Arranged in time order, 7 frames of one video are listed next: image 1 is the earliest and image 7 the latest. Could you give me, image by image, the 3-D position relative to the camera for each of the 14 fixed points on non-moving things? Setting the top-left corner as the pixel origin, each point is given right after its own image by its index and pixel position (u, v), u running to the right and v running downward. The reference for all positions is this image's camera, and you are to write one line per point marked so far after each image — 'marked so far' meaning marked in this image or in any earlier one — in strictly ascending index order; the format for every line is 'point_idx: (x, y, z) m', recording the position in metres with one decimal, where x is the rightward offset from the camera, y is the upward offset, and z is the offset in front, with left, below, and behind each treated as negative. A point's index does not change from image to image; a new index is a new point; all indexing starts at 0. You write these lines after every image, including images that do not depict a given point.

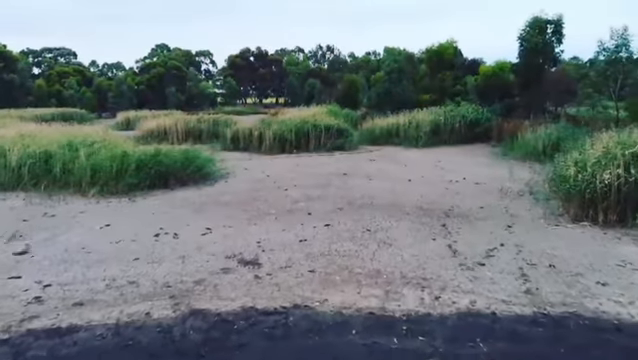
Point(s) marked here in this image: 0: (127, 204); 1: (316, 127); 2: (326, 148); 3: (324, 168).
0: (-2.6, -0.3, +7.3) m
1: (0.0, +1.2, +12.4) m
2: (+0.2, +0.7, +12.4) m
3: (+0.1, +0.2, +9.7) m
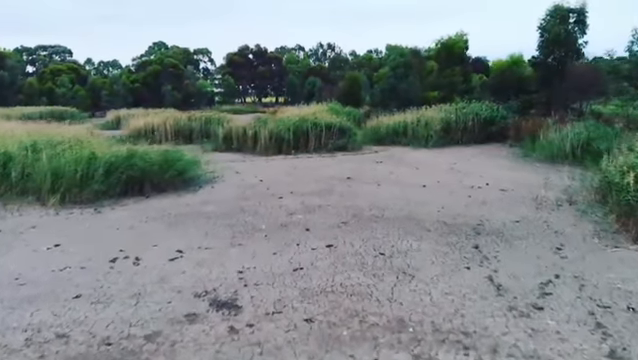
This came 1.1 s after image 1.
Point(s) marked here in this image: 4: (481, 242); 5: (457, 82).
0: (-2.6, -0.4, +6.1) m
1: (0.0, +1.1, +11.2) m
2: (+0.2, +0.6, +11.2) m
3: (+0.1, +0.1, +8.5) m
4: (+1.4, -0.5, +4.7) m
5: (+4.2, +3.0, +16.2) m
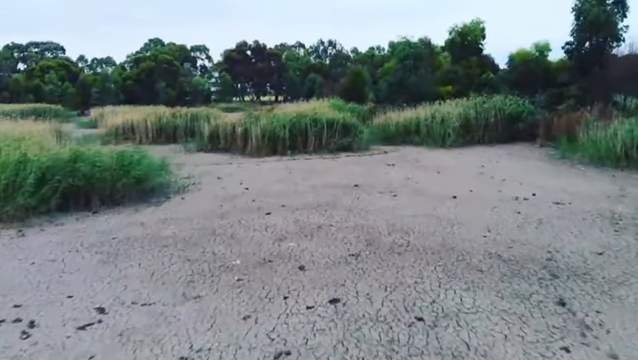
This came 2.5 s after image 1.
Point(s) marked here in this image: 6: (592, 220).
0: (-2.6, -0.5, +4.5) m
1: (0.0, +1.0, +9.6) m
2: (+0.2, +0.5, +9.6) m
3: (+0.1, 0.0, +6.9) m
4: (+1.4, -0.6, +3.1) m
5: (+4.2, +2.9, +14.5) m
6: (+2.4, -0.3, +4.8) m
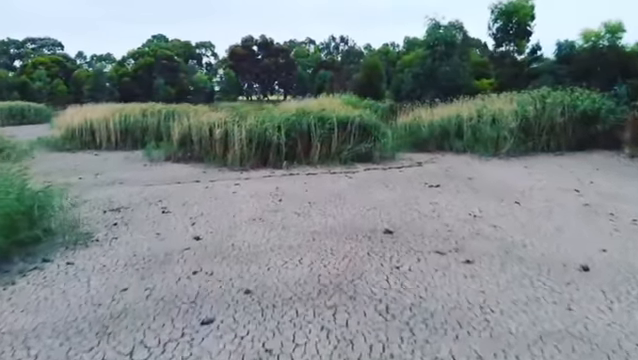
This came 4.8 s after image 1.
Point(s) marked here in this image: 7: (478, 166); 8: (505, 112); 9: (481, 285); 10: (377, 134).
0: (-2.6, -0.8, +1.8) m
1: (+0.1, +0.8, +6.9) m
2: (+0.3, +0.2, +6.9) m
3: (+0.1, -0.3, +4.2) m
4: (+1.4, -0.9, +0.4) m
5: (+4.4, +2.6, +11.7) m
6: (+2.4, -0.6, +2.0) m
7: (+2.0, +0.2, +6.7) m
8: (+2.8, +1.0, +8.0) m
9: (+0.8, -0.5, +2.6) m
10: (+0.8, +0.6, +7.2) m
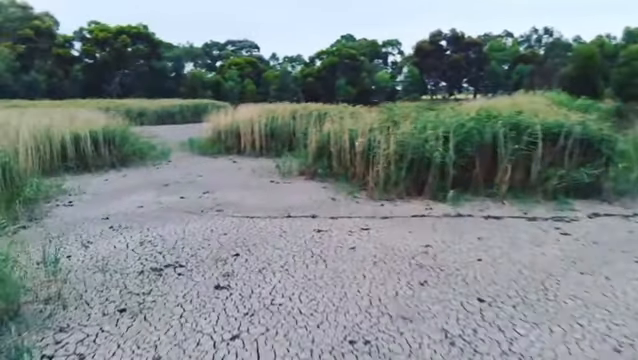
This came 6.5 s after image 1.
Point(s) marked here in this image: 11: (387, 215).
0: (-2.6, -0.9, +0.6) m
1: (+1.7, +0.4, +4.5) m
2: (+1.9, -0.1, +4.4) m
3: (+0.8, -0.6, +1.9) m
4: (+0.6, -1.3, -2.1) m
5: (+7.5, +1.9, +7.6) m
6: (+2.2, -1.1, -0.9) m
7: (+3.3, -0.3, +3.6) m
8: (+4.6, +0.5, +4.6) m
9: (+0.9, -0.9, +0.2) m
10: (+2.4, +0.2, +4.5) m
11: (+0.5, -0.3, +3.8) m
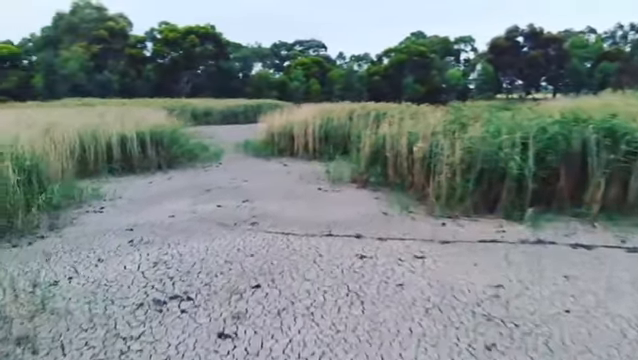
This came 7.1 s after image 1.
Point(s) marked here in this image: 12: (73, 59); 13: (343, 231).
0: (-2.7, -1.0, +0.4) m
1: (+2.0, +0.3, +3.7) m
2: (+2.2, -0.2, +3.6) m
3: (+0.8, -0.7, +1.2) m
4: (+0.2, -1.4, -2.7) m
5: (+8.2, +1.7, +6.0) m
6: (+1.9, -1.2, -1.7) m
7: (+3.6, -0.4, +2.6) m
8: (+4.9, +0.3, +3.4) m
9: (+0.7, -1.0, -0.4) m
10: (+2.8, +0.1, +3.6) m
11: (+0.8, -0.3, +3.1) m
12: (-8.9, +4.4, +19.6) m
13: (+0.2, -0.3, +3.3) m
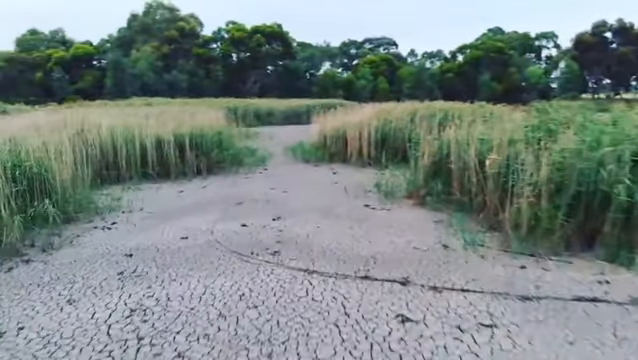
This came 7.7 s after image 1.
0: (-2.9, -1.0, 0.0) m
1: (+2.2, +0.1, +2.6) m
2: (+2.4, -0.4, +2.5) m
3: (+0.7, -0.8, +0.4) m
4: (-0.5, -1.5, -3.5) m
5: (+8.7, +1.4, +4.2) m
6: (+1.3, -1.4, -2.7) m
7: (+3.6, -0.6, +1.4) m
8: (+5.1, +0.1, +2.0) m
9: (+0.3, -1.1, -1.3) m
10: (+3.0, -0.1, +2.5) m
11: (+0.9, -0.5, +2.3) m
12: (-6.5, +4.5, +19.8) m
13: (+0.3, -0.4, +2.5) m
